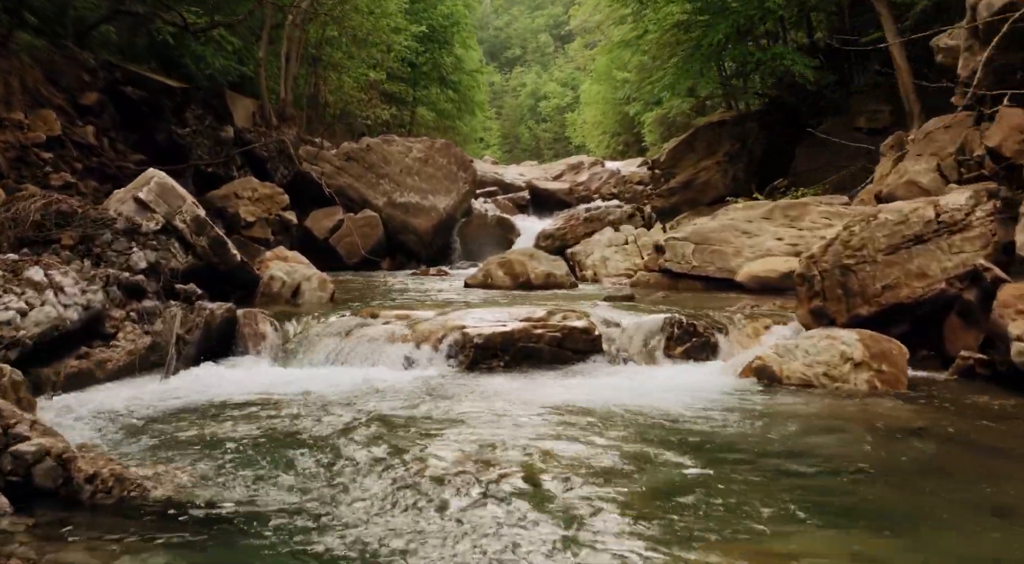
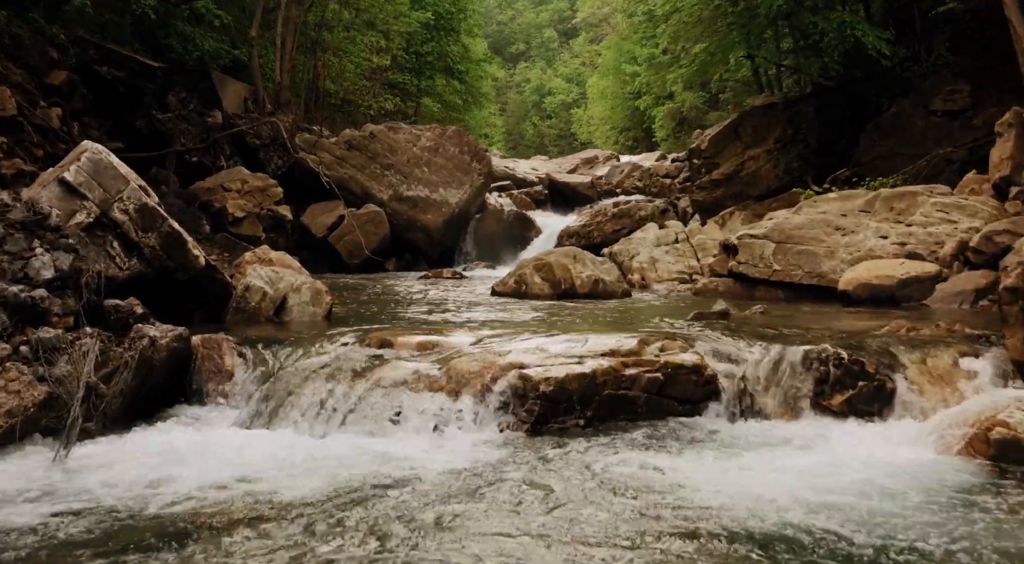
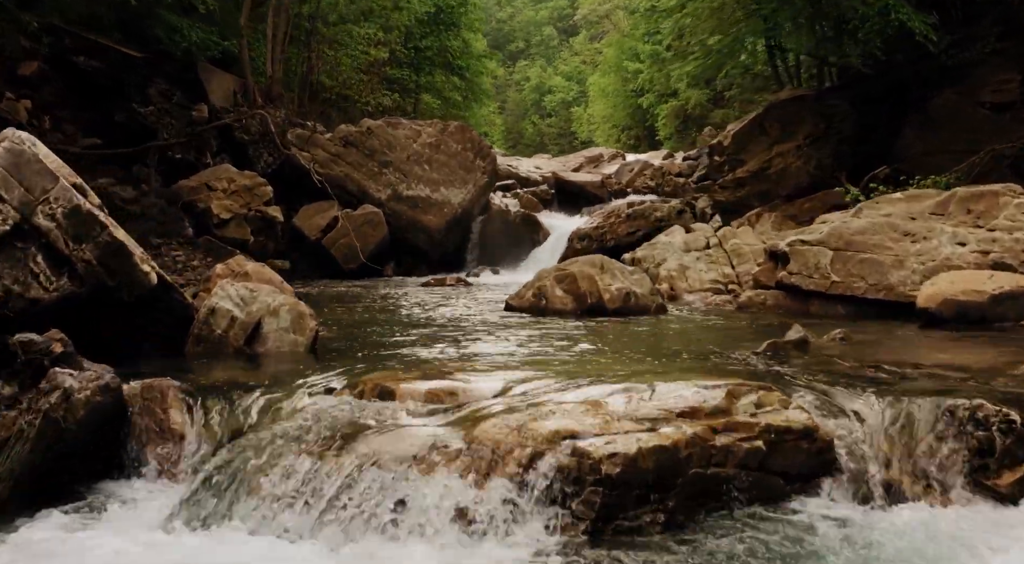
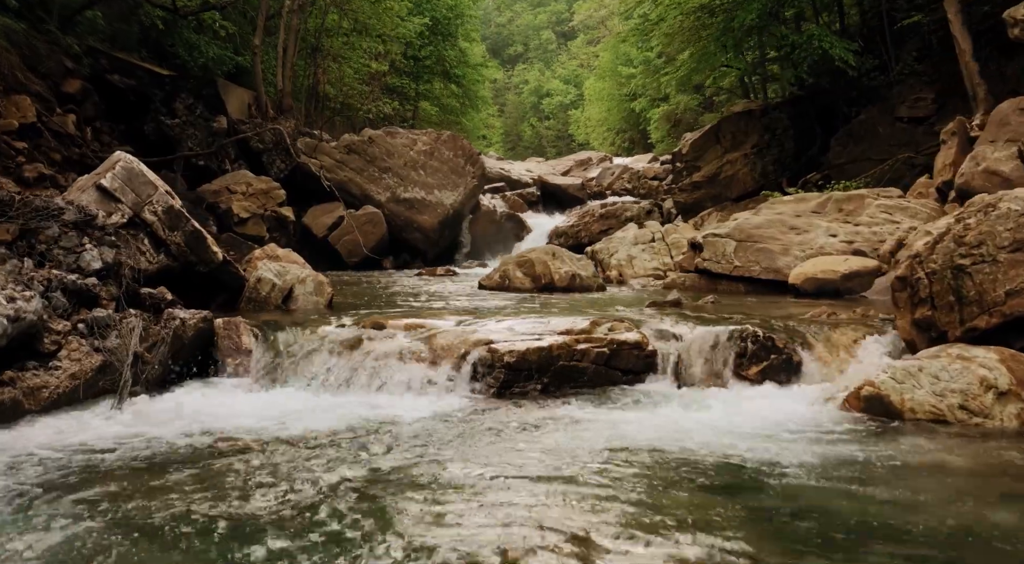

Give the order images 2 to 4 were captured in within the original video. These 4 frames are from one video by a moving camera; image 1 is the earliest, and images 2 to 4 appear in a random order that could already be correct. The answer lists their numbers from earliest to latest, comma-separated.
4, 2, 3
